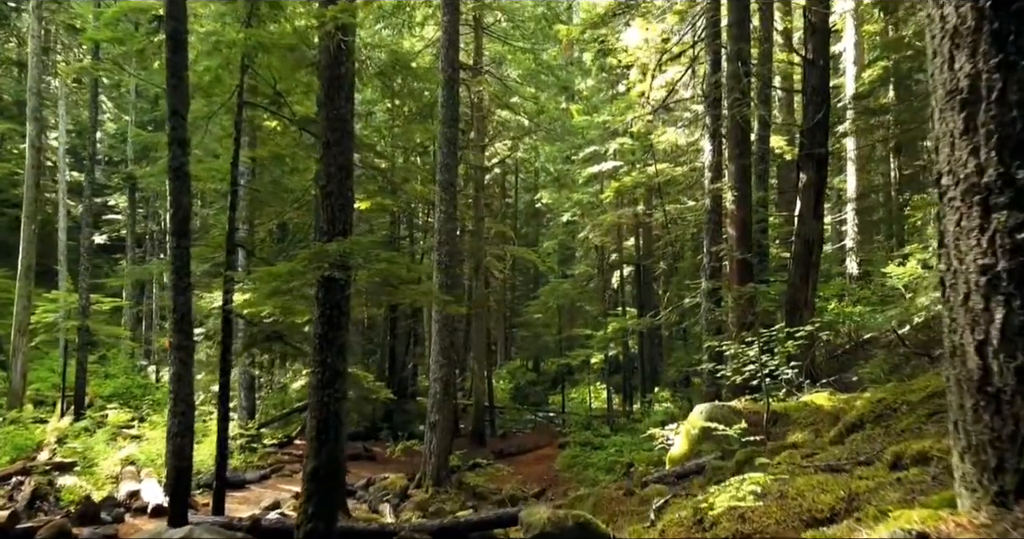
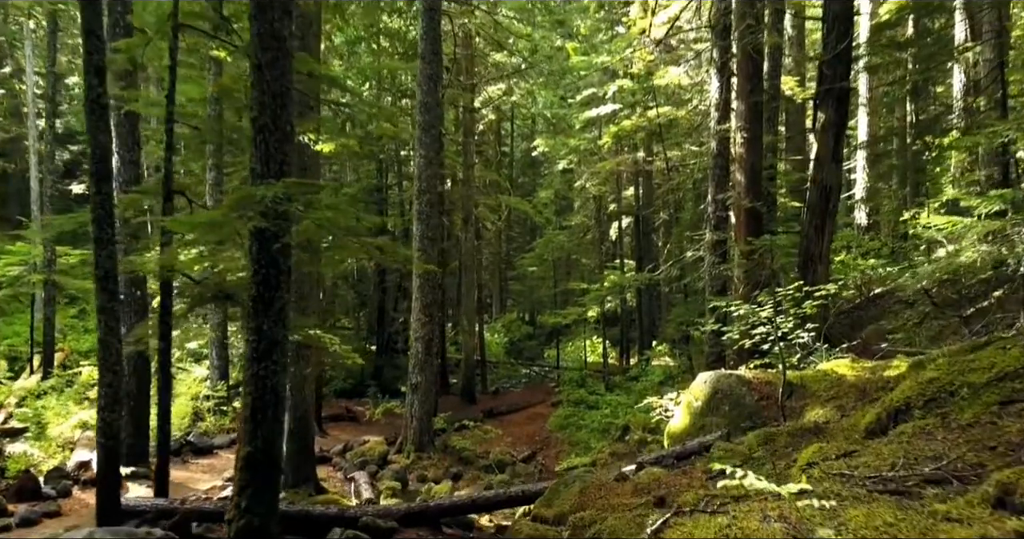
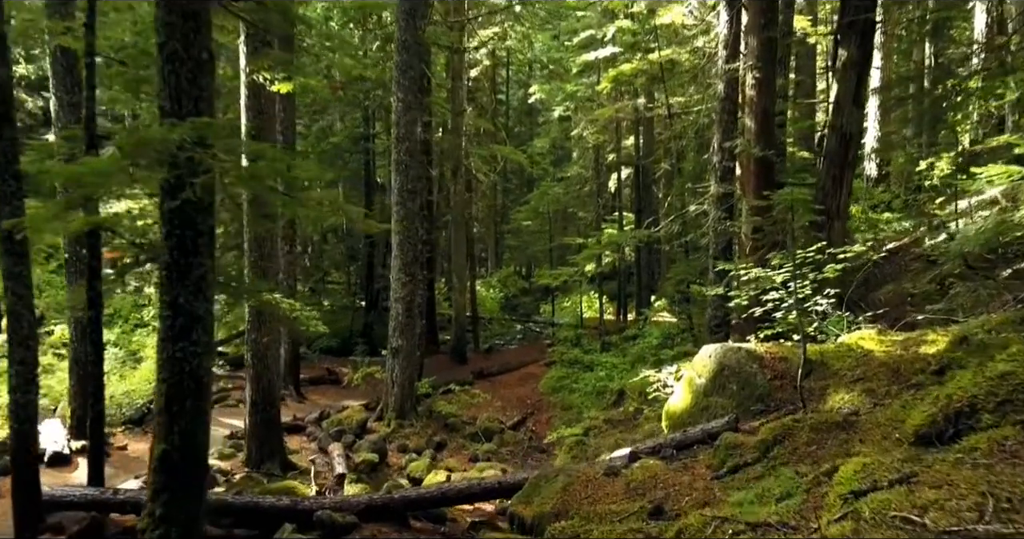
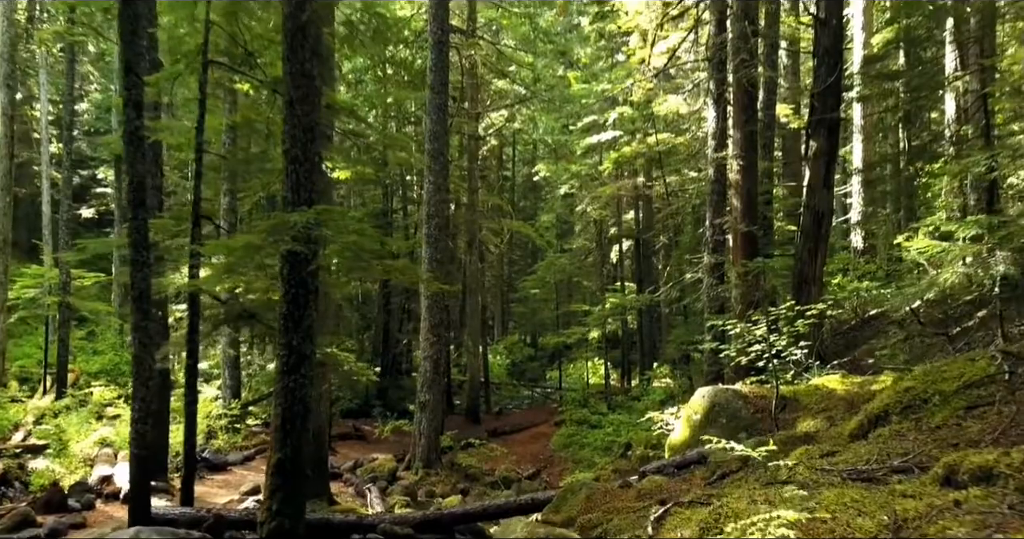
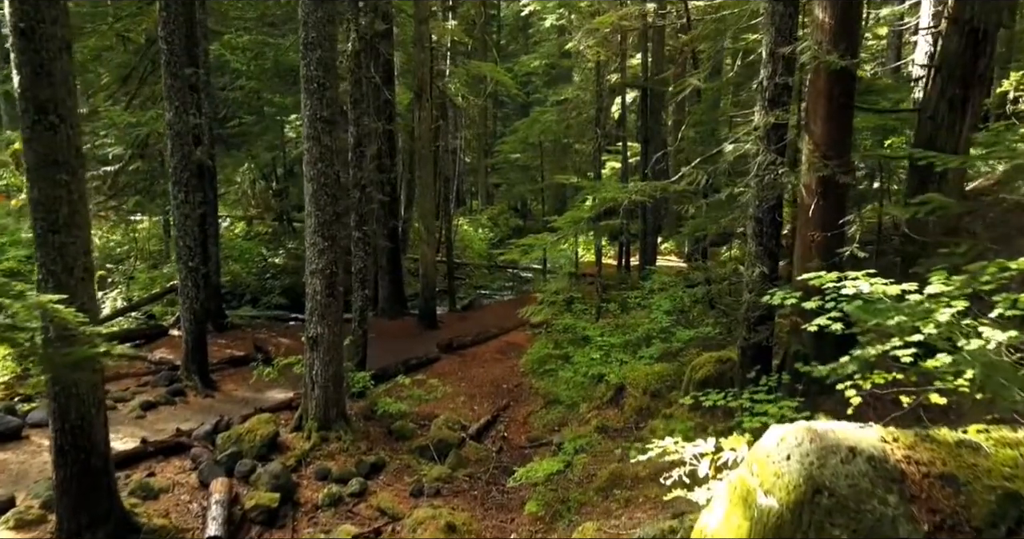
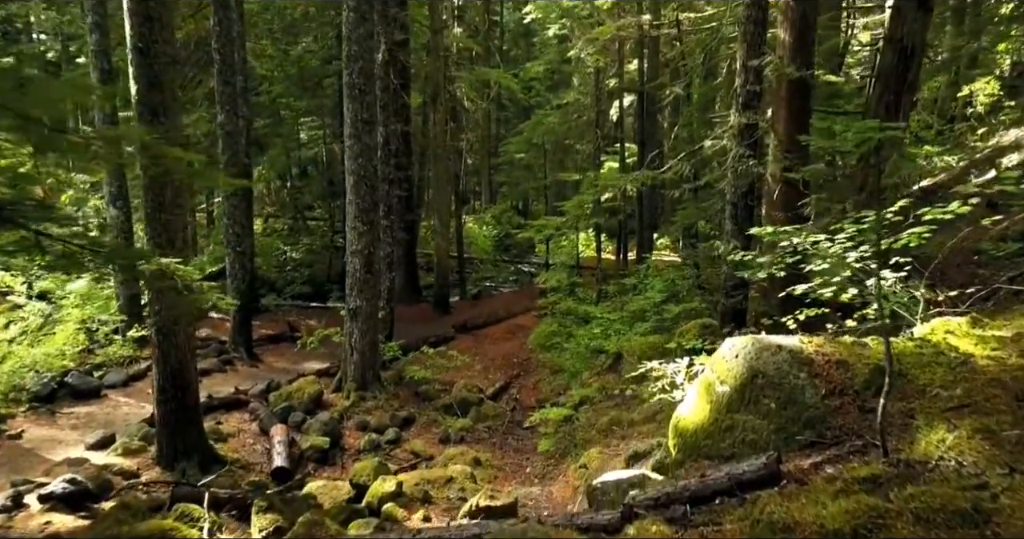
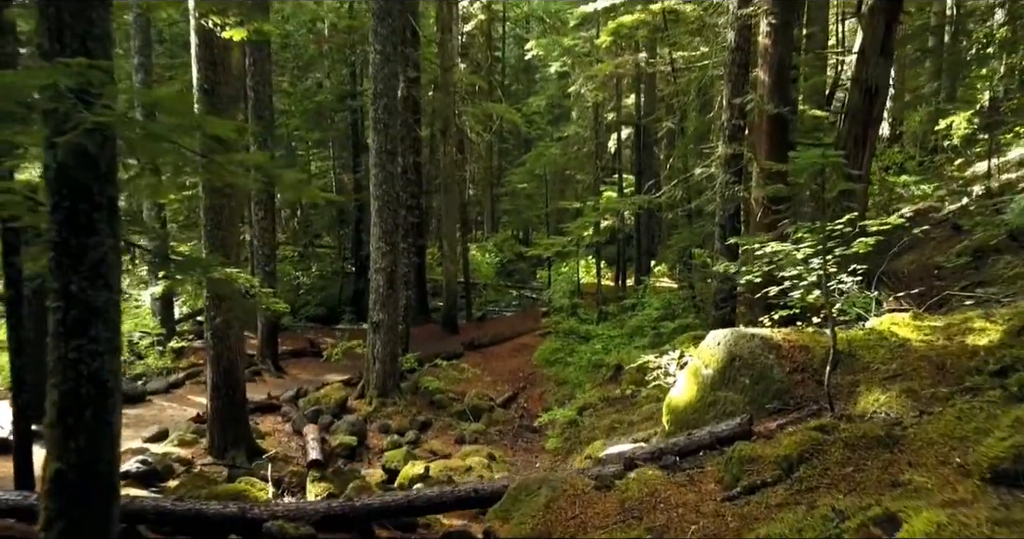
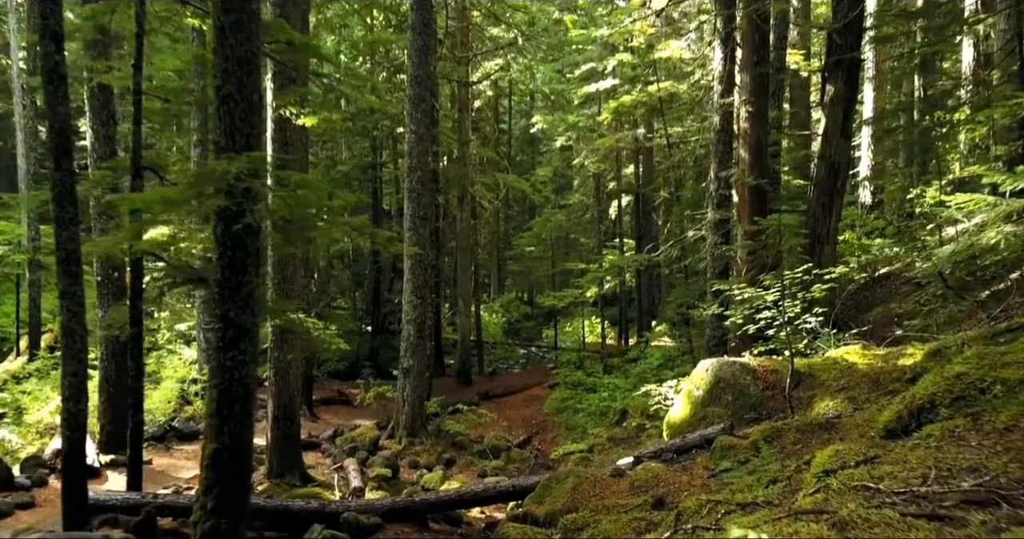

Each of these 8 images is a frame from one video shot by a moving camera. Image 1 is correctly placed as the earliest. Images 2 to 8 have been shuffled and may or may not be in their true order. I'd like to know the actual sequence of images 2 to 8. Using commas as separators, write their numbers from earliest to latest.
4, 2, 8, 3, 7, 6, 5
